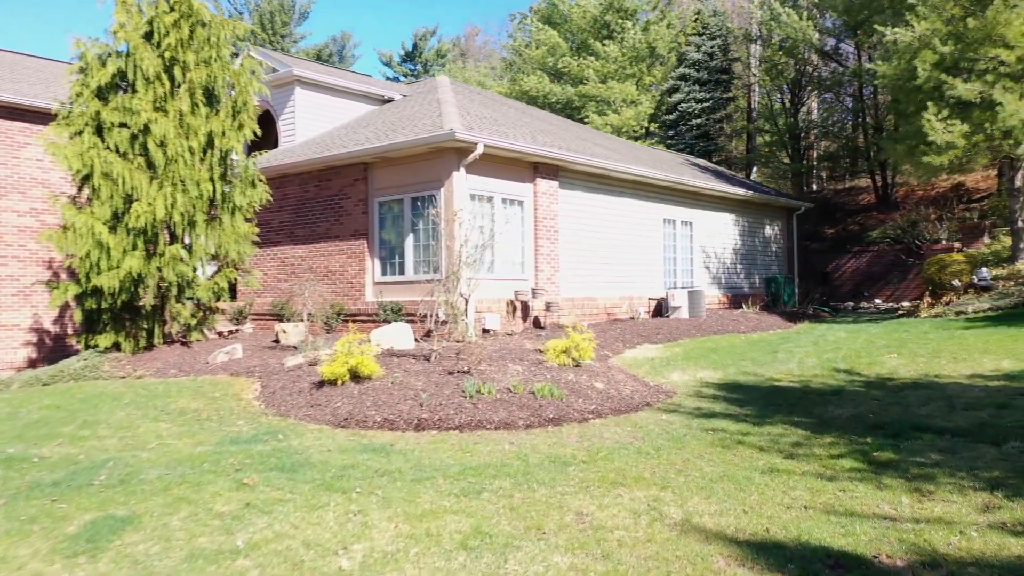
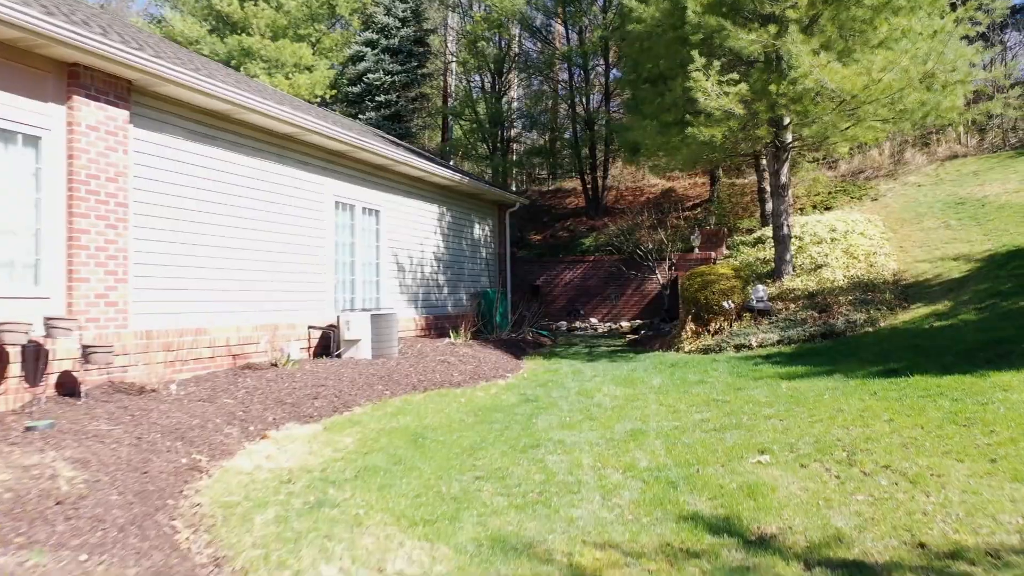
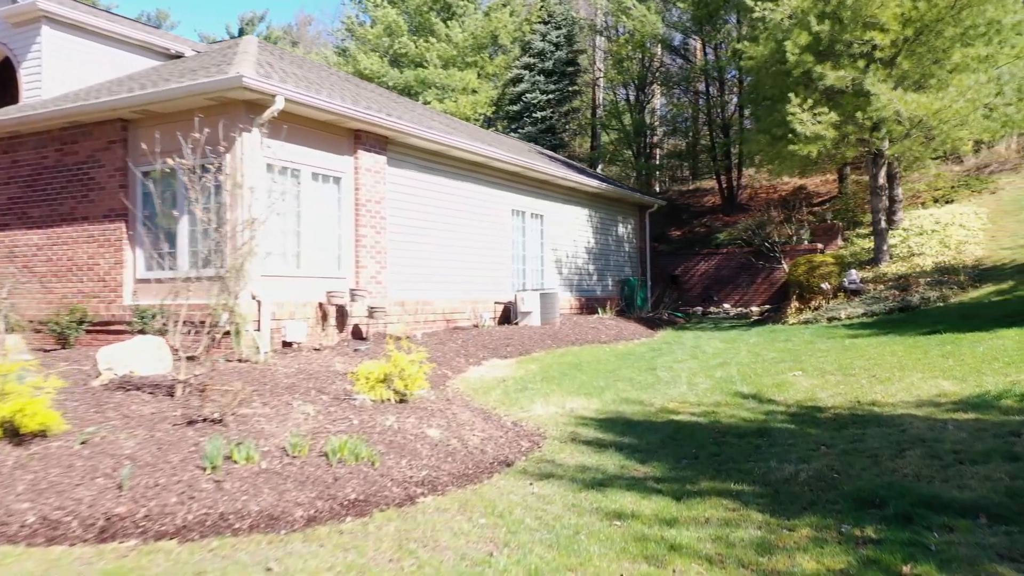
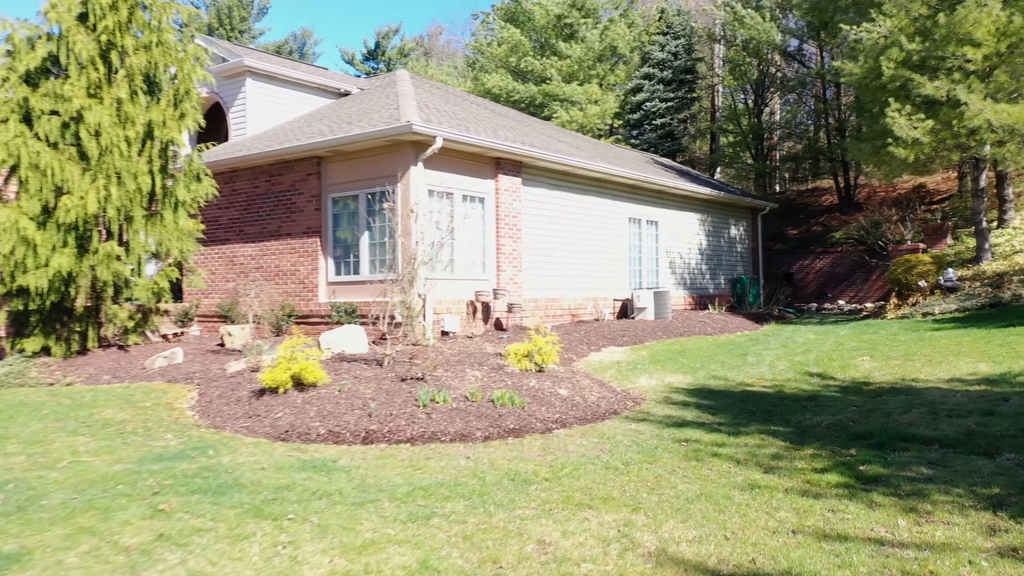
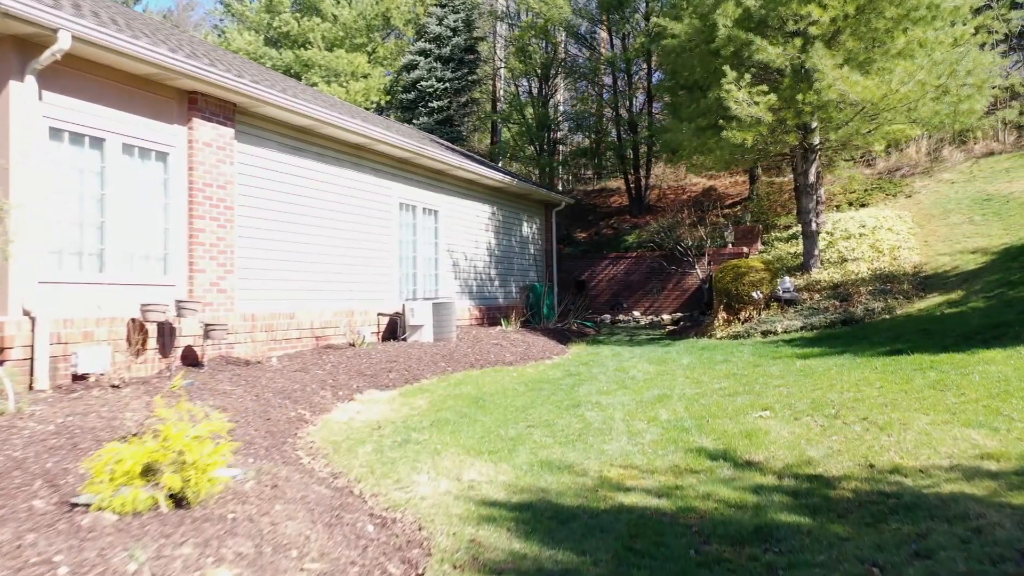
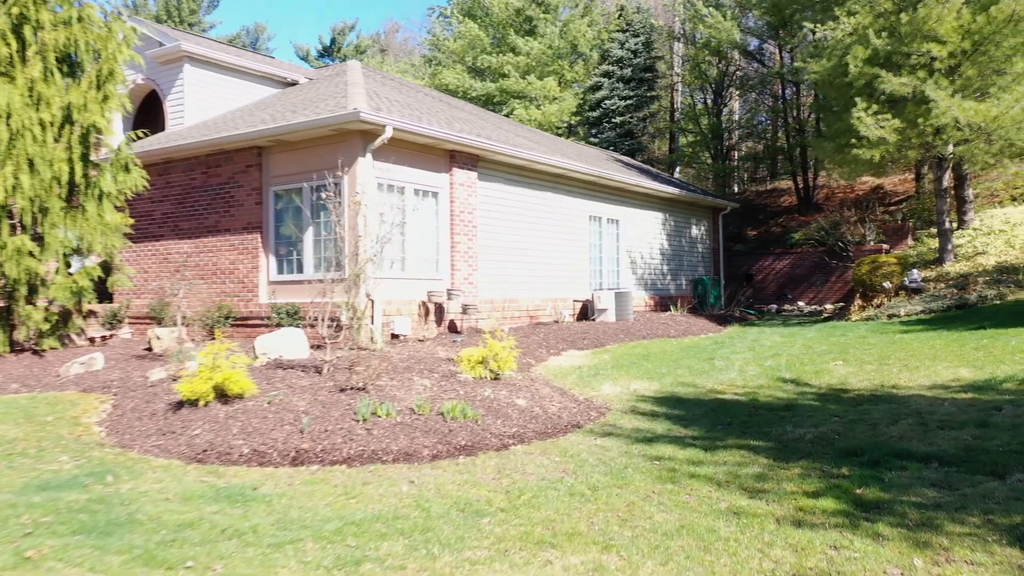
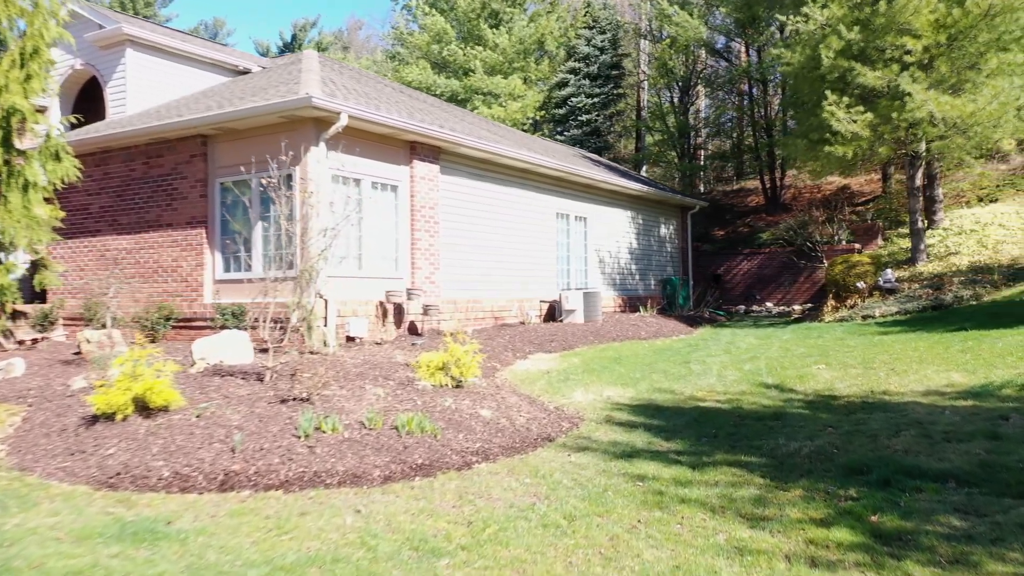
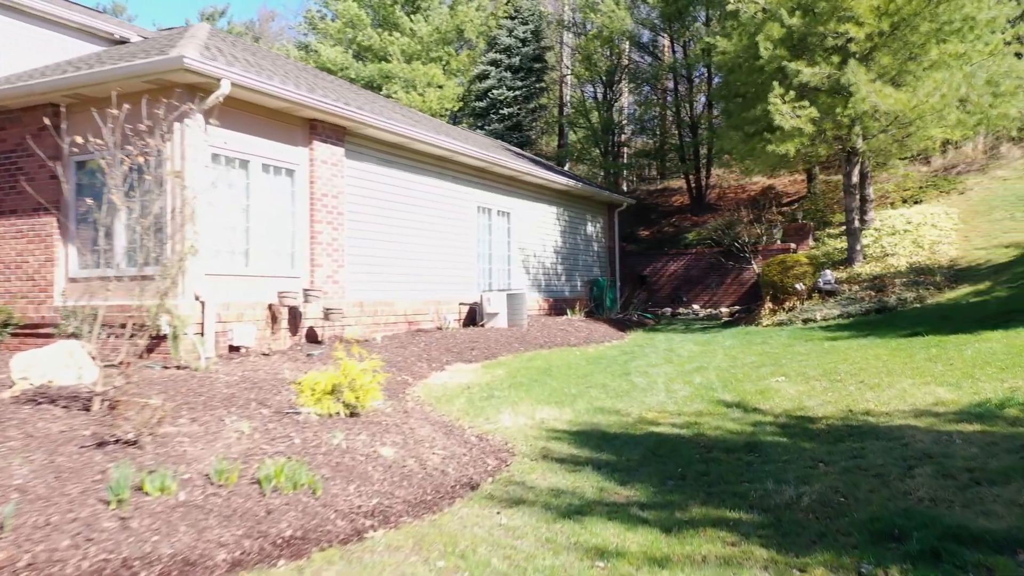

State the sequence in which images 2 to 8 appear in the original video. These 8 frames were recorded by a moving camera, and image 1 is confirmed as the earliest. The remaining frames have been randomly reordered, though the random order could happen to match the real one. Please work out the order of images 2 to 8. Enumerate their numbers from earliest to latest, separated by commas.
4, 6, 7, 3, 8, 5, 2
